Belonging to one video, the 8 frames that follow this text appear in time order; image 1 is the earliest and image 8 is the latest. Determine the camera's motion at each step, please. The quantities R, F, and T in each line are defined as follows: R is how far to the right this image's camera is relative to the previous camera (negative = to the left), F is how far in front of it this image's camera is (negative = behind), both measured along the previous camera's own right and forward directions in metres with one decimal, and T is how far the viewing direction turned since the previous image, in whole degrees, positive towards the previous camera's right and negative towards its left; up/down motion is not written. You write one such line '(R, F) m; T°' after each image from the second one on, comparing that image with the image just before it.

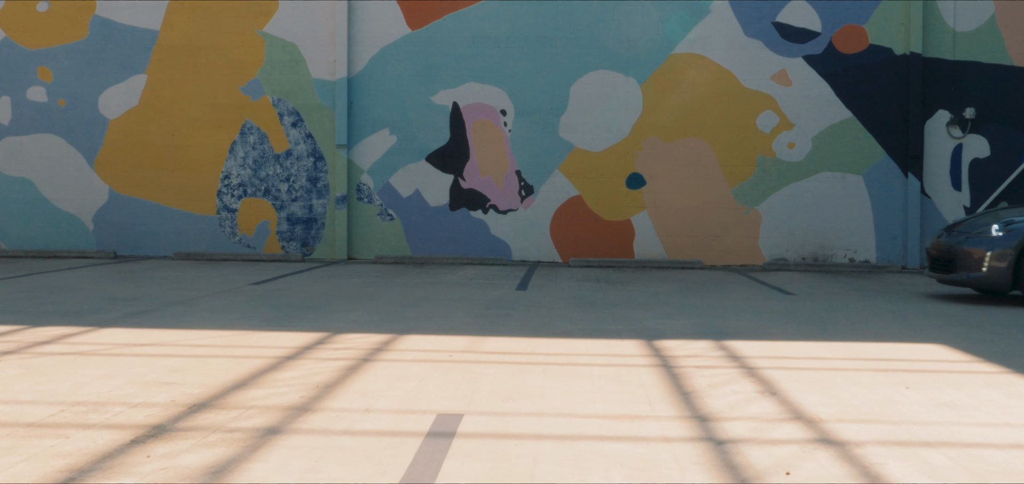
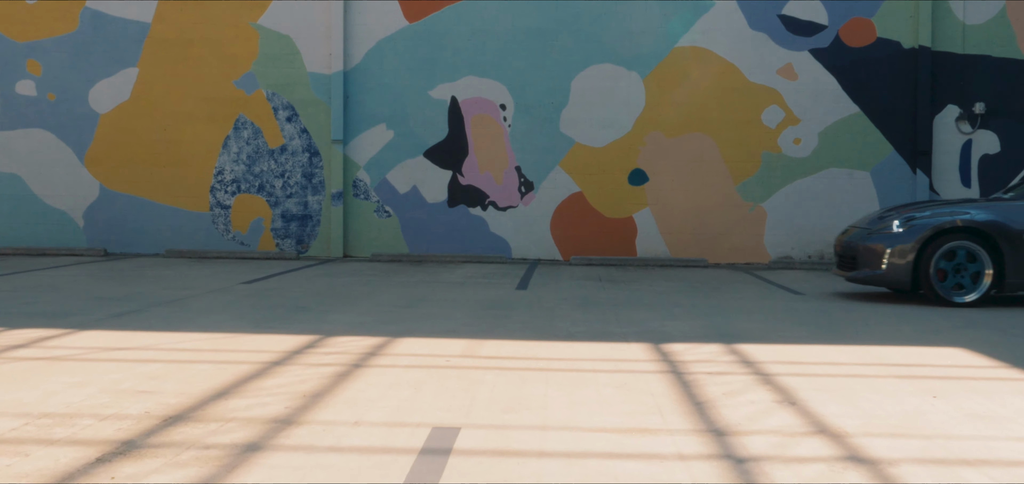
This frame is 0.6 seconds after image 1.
(0.0, +0.3) m; 0°
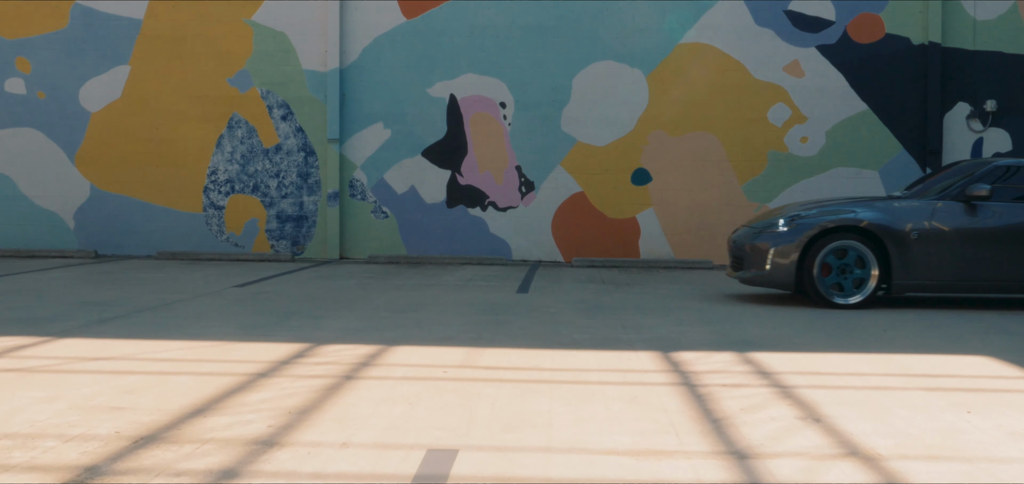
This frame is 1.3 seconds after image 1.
(0.0, +0.3) m; 0°
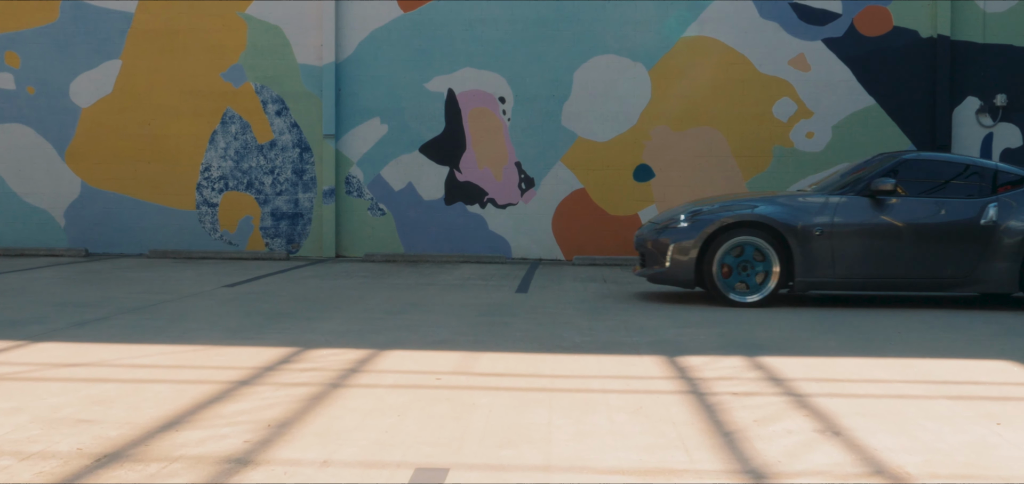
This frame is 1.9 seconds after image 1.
(0.0, +0.3) m; 0°
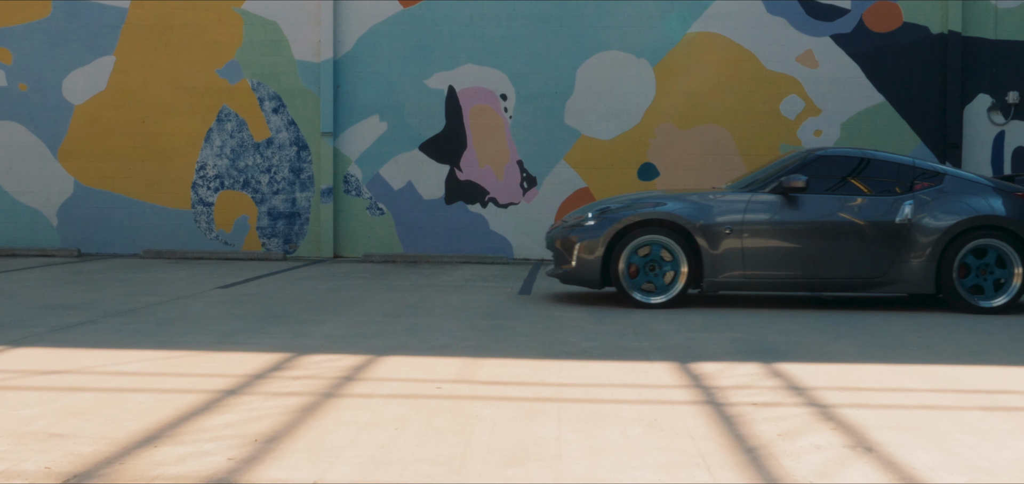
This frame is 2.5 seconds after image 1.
(0.0, +0.3) m; 0°
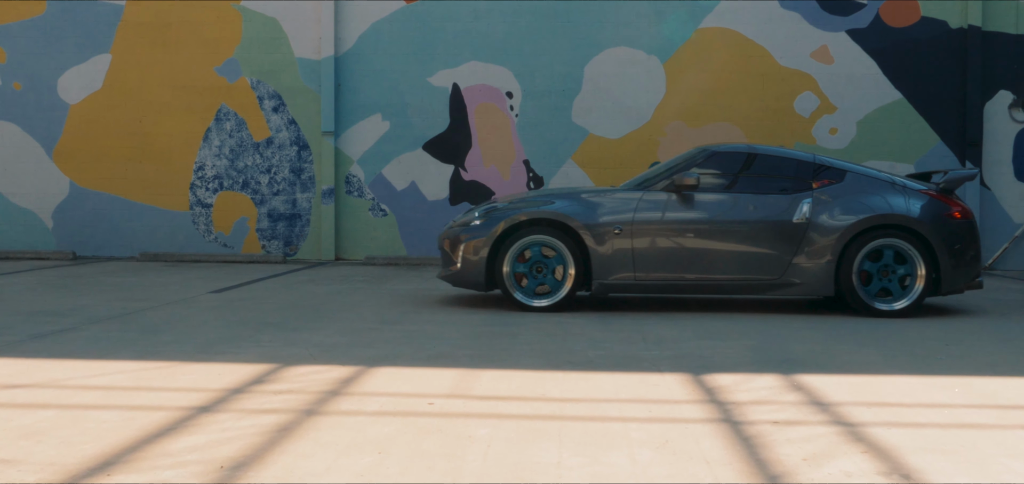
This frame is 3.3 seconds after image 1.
(+0.1, +0.3) m; -1°
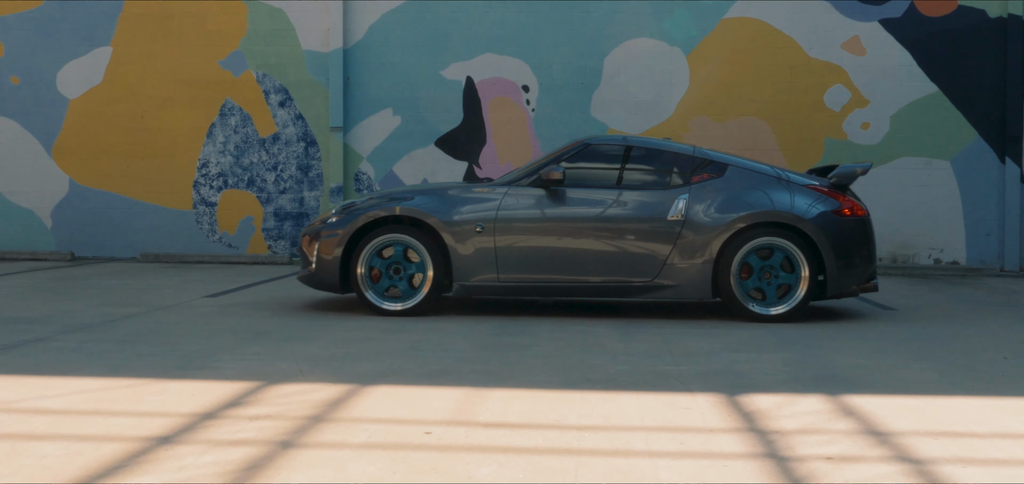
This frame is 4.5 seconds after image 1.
(0.0, +0.5) m; -1°
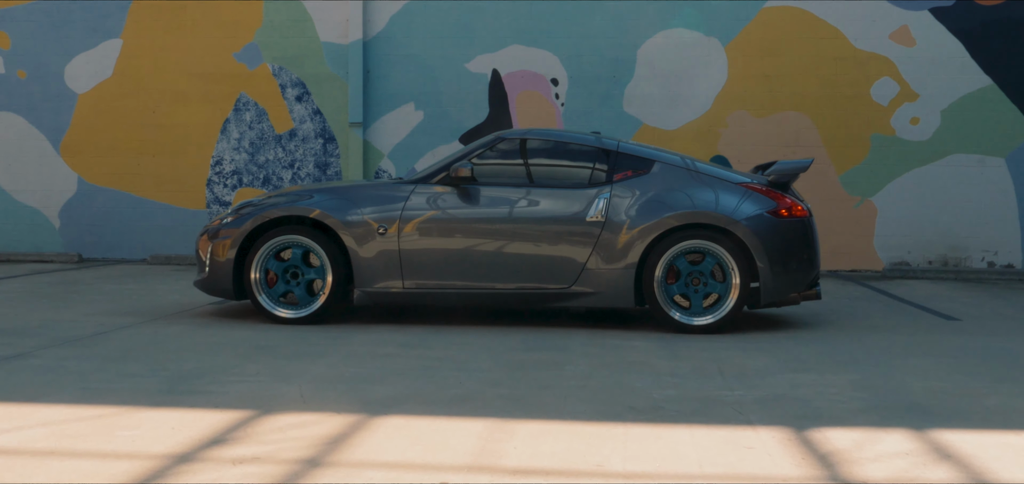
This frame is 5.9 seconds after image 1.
(0.0, +0.6) m; -2°
